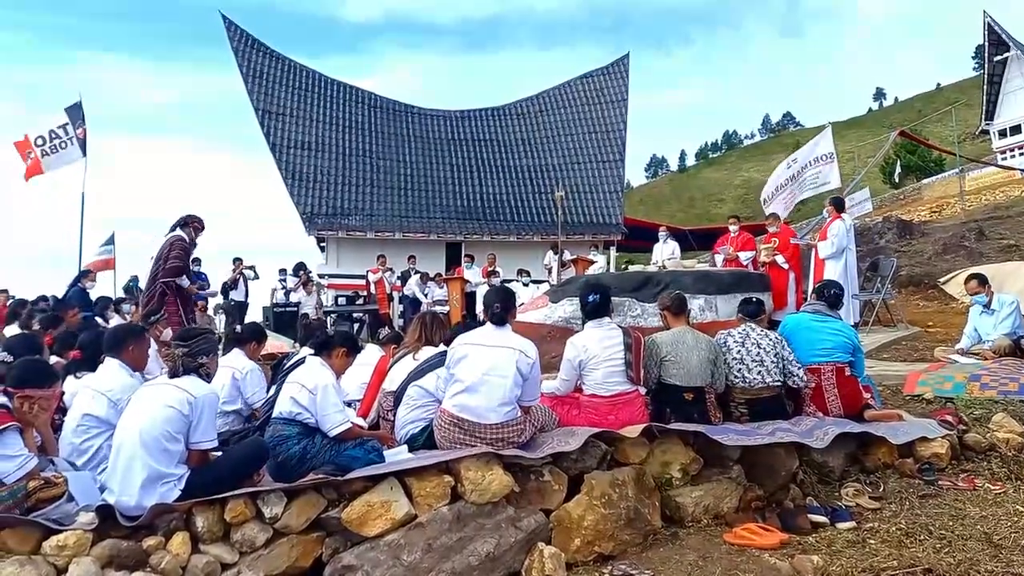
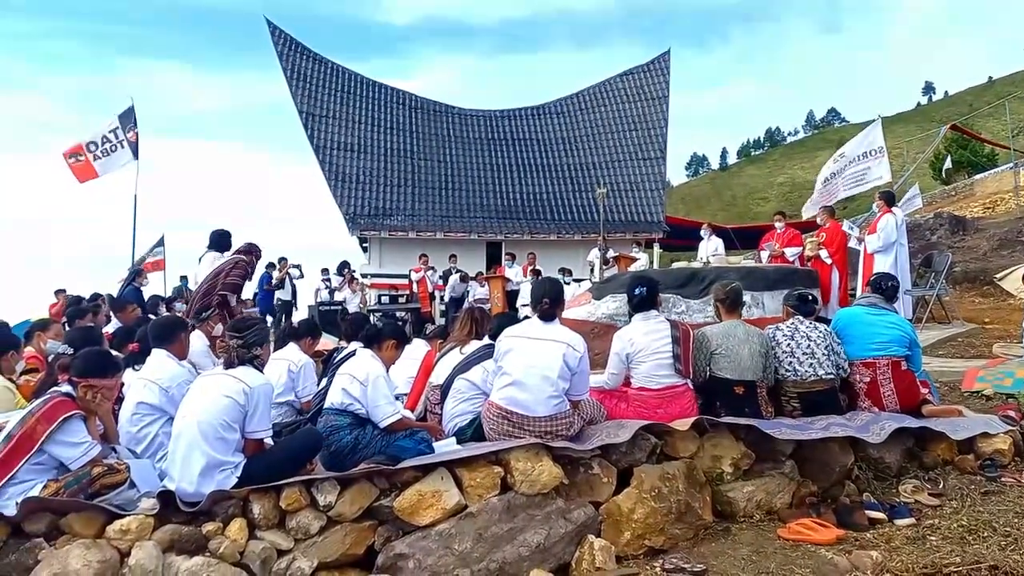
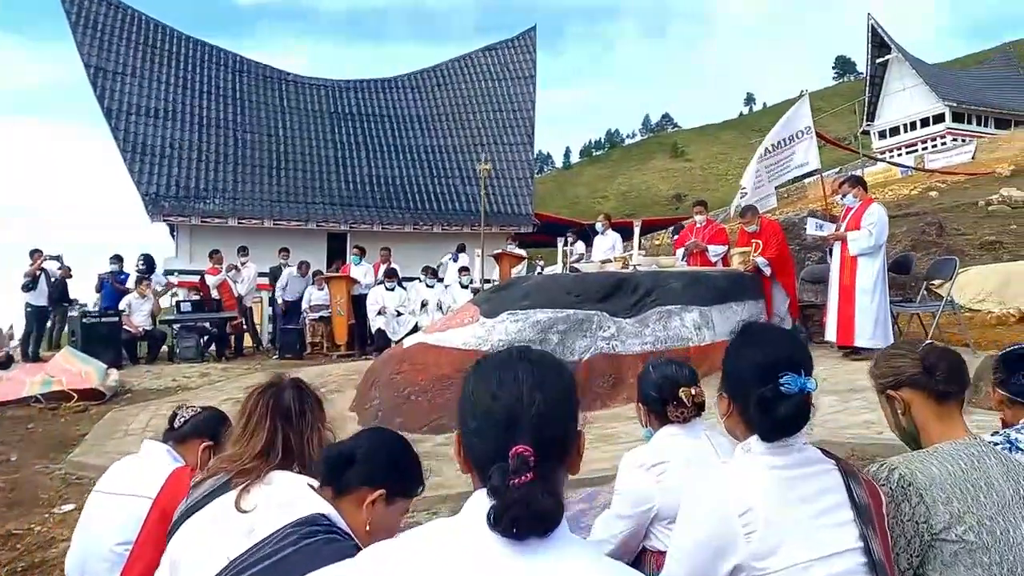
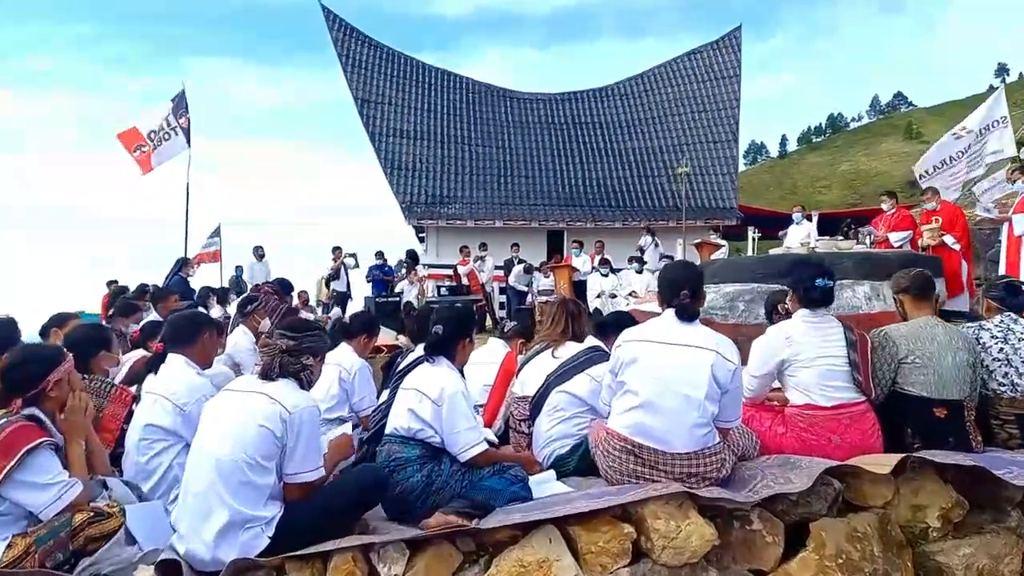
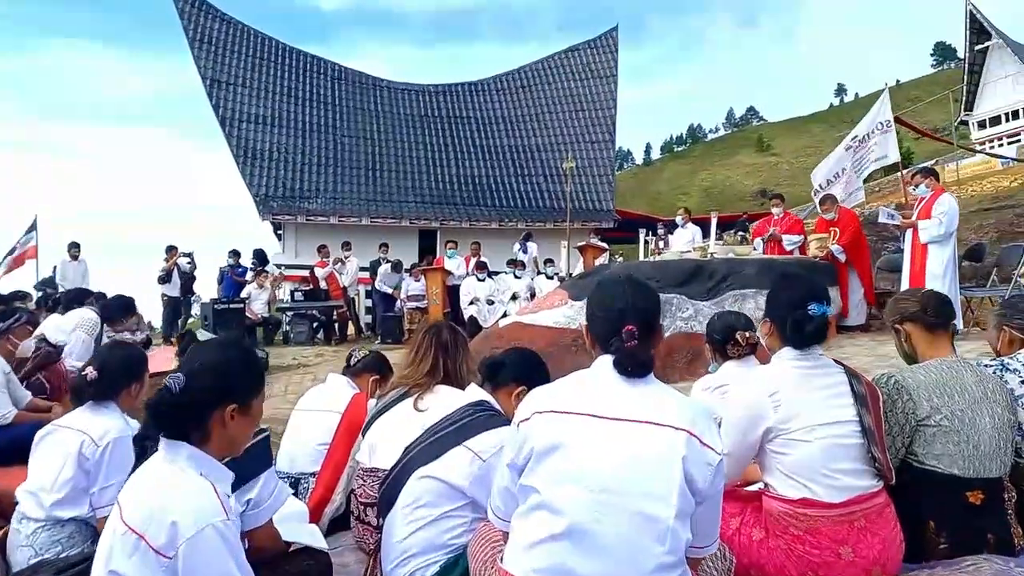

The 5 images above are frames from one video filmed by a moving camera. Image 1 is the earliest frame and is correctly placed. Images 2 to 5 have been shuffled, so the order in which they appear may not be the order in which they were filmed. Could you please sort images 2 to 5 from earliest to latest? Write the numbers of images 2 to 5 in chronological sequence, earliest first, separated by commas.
2, 4, 5, 3
